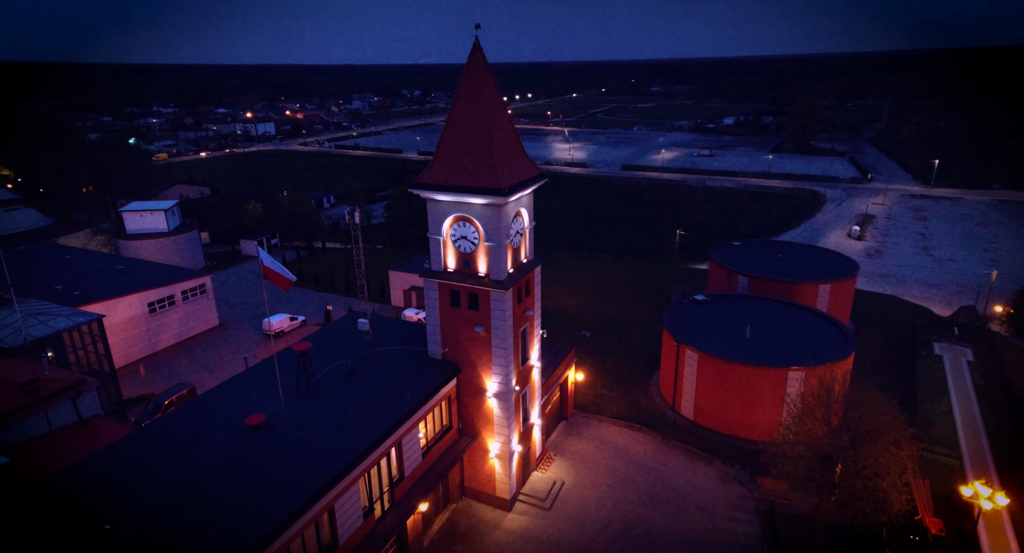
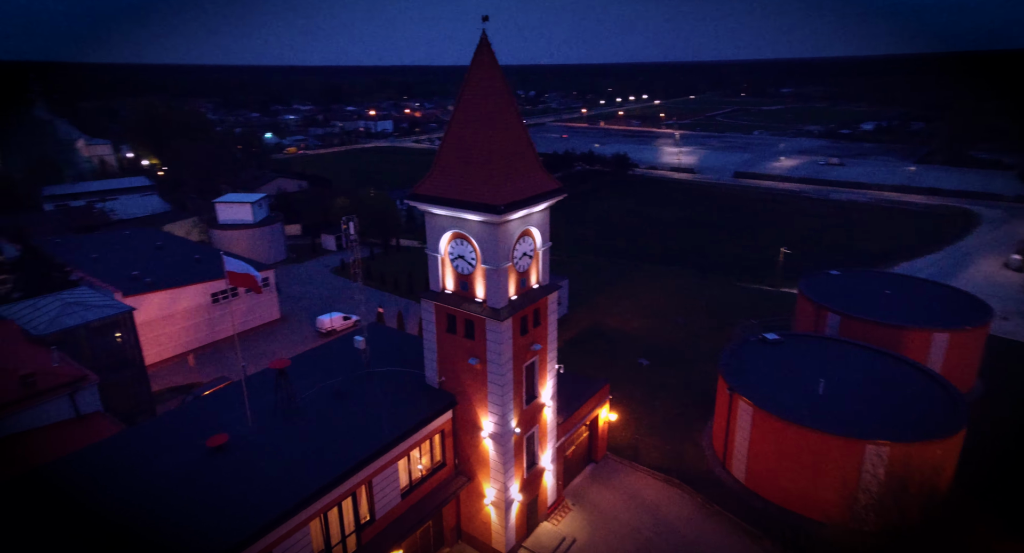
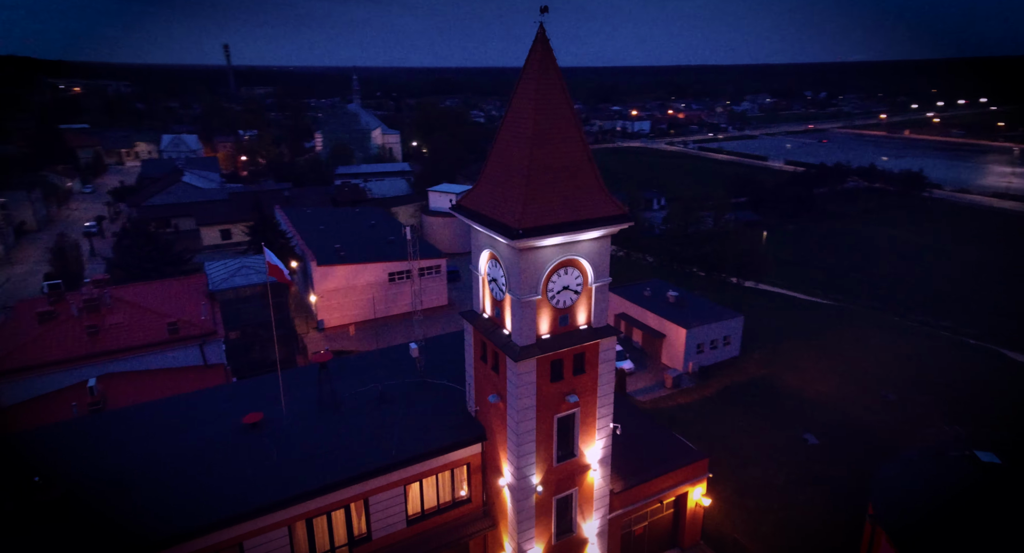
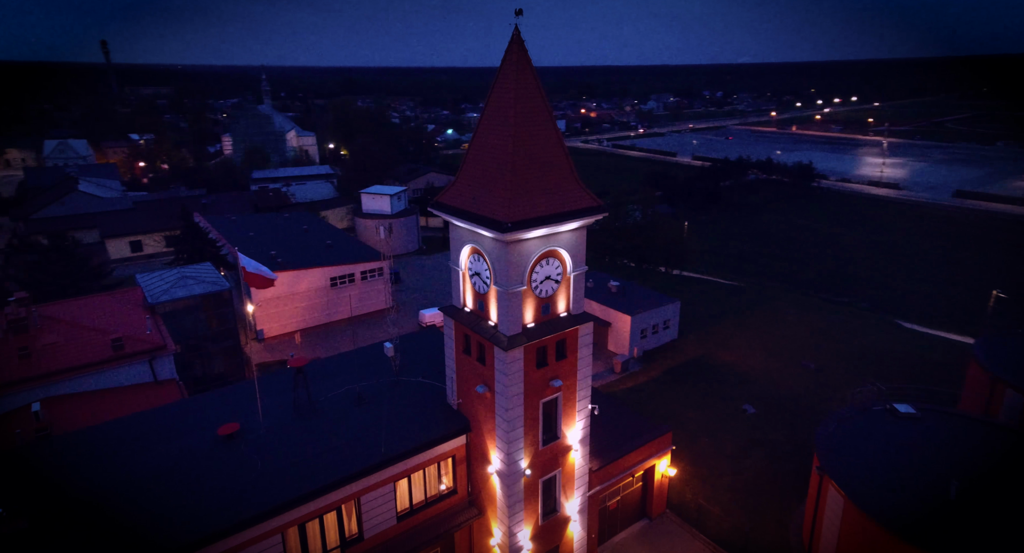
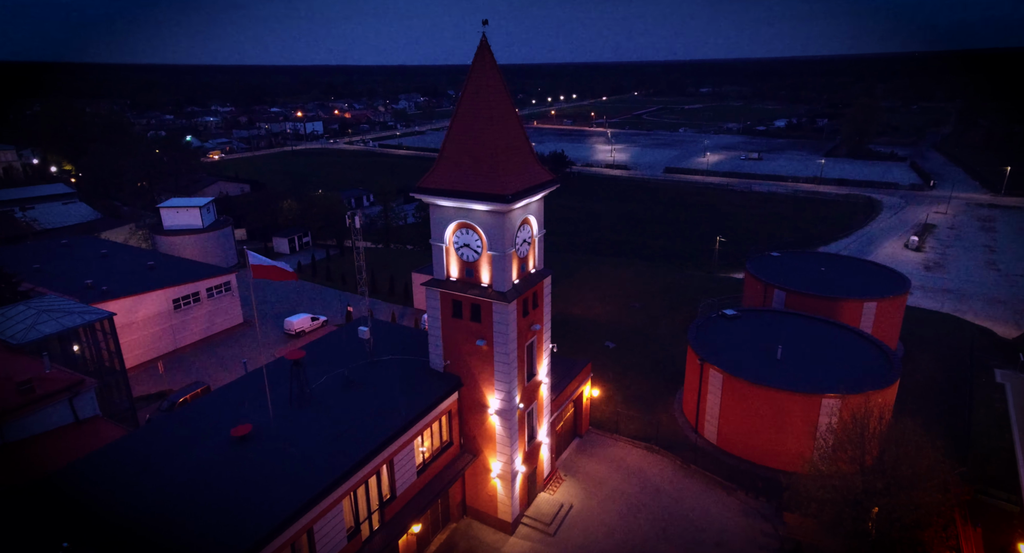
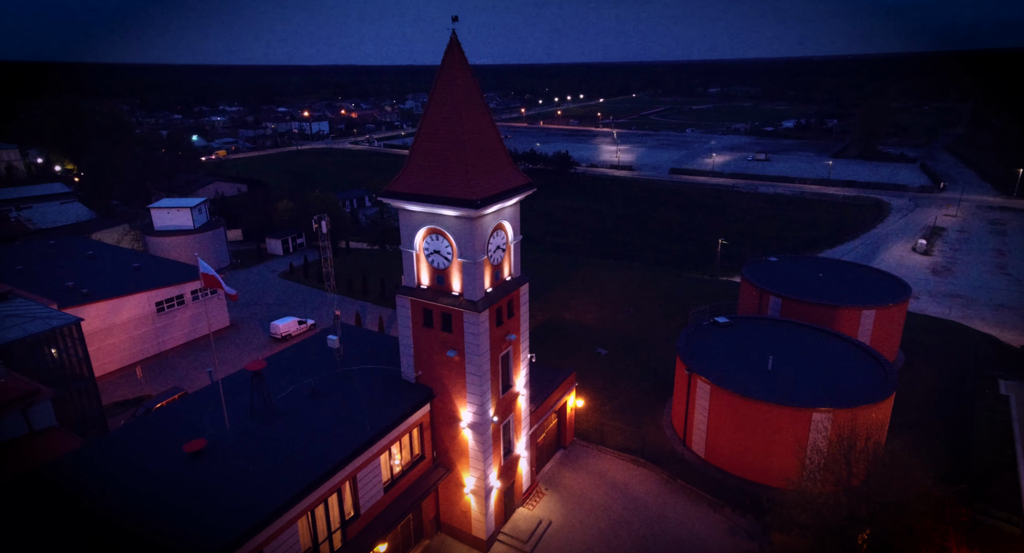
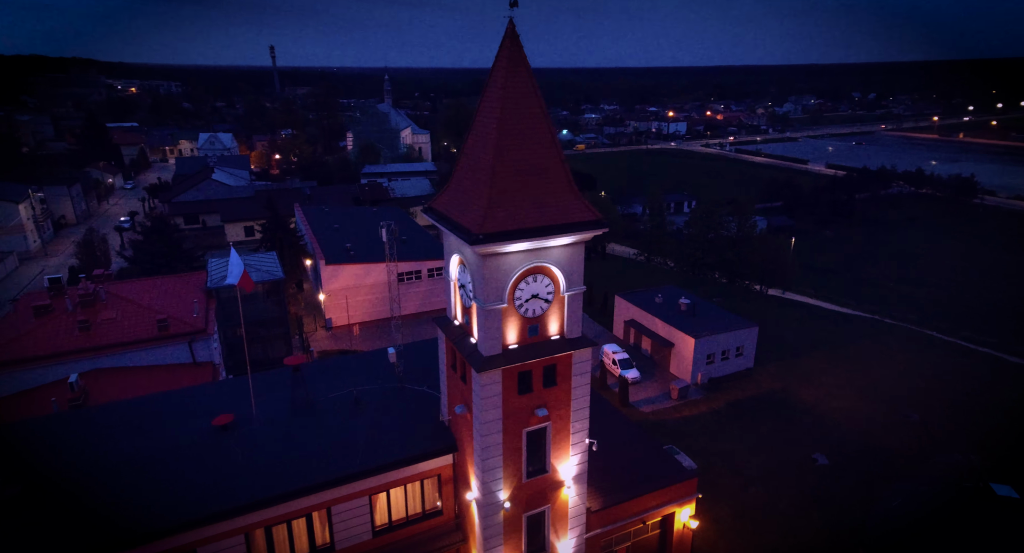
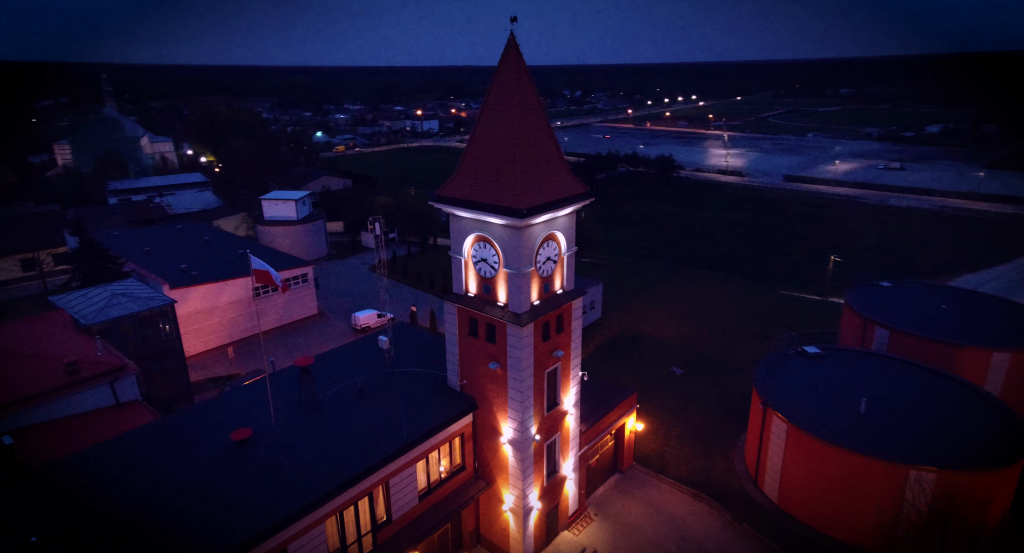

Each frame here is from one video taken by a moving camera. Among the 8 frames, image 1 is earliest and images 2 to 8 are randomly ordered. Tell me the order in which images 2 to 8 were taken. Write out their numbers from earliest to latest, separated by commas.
5, 6, 2, 8, 4, 3, 7
